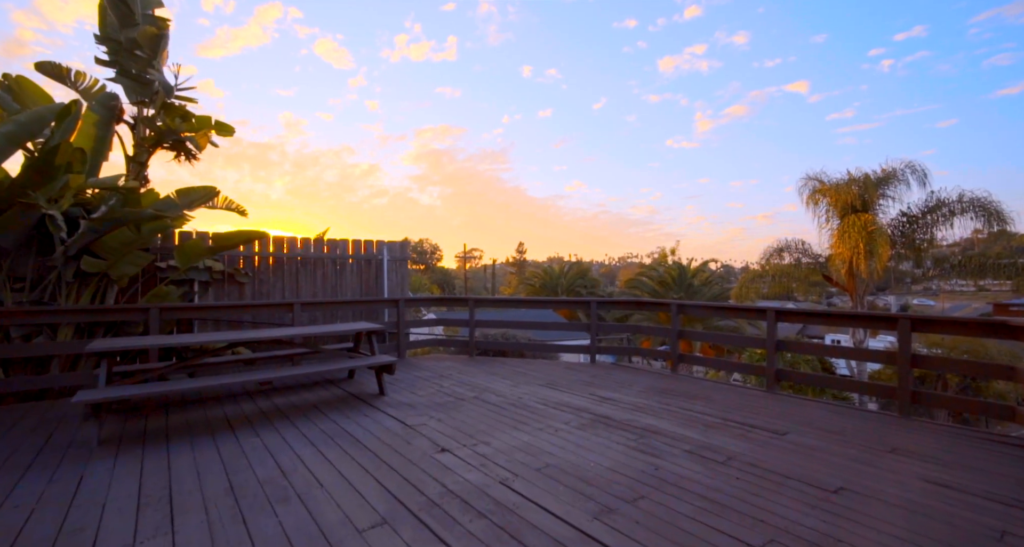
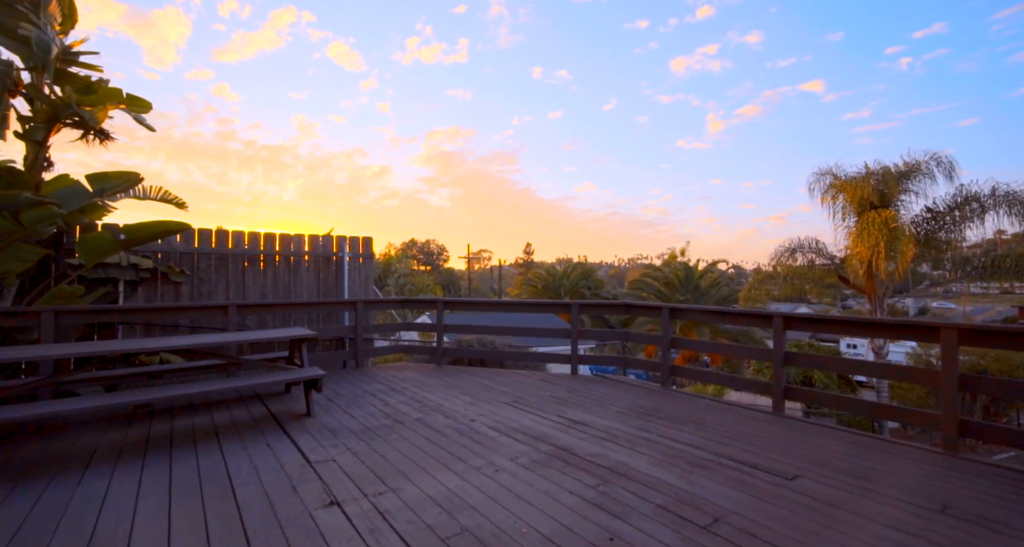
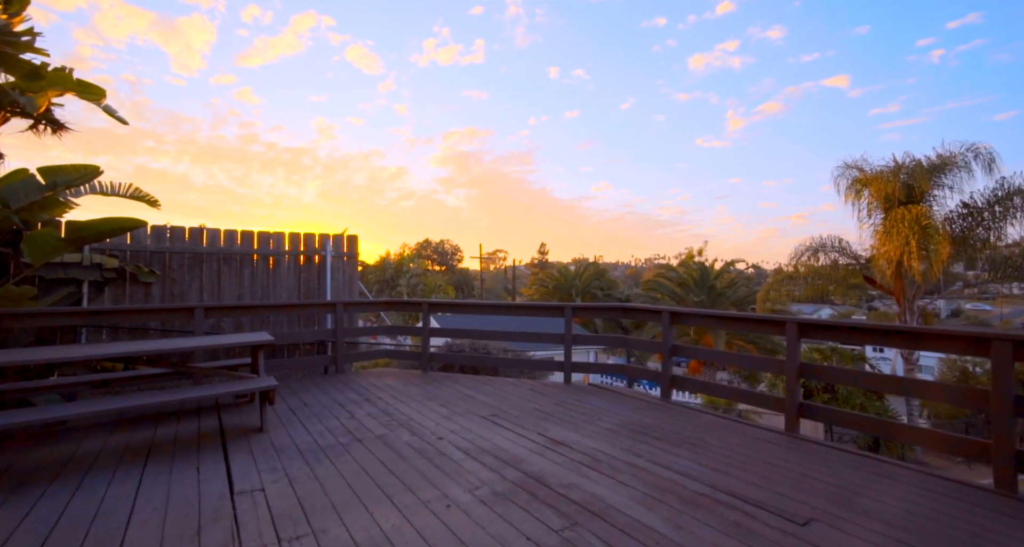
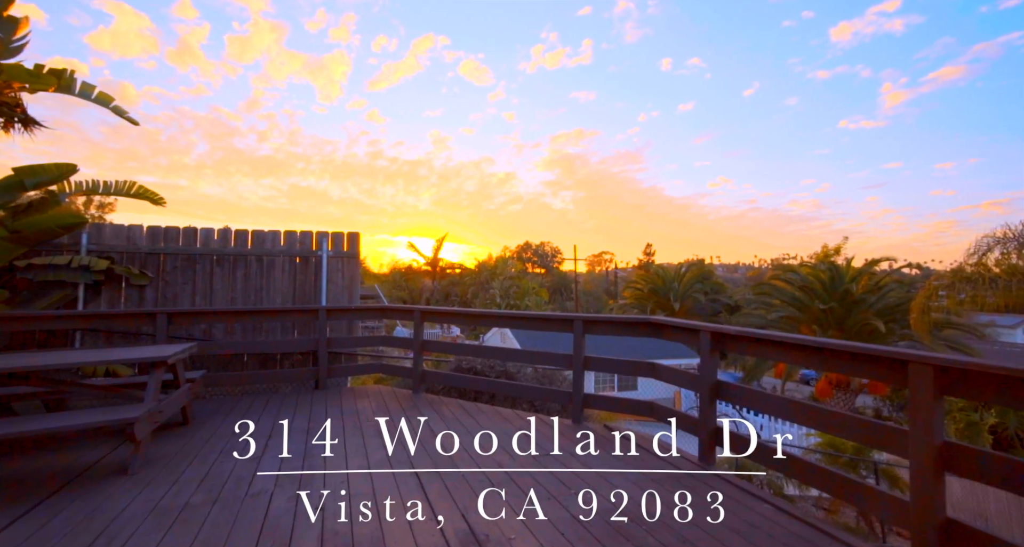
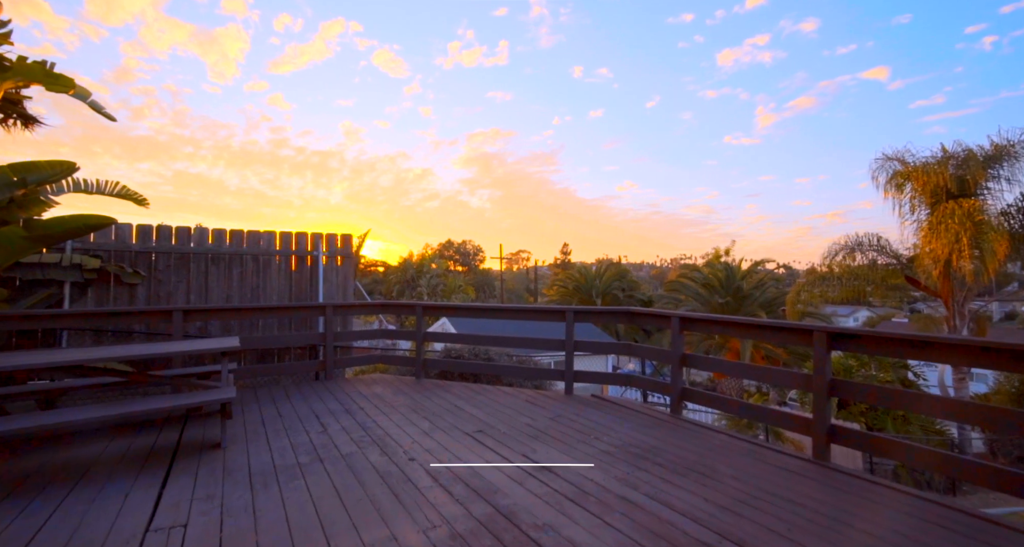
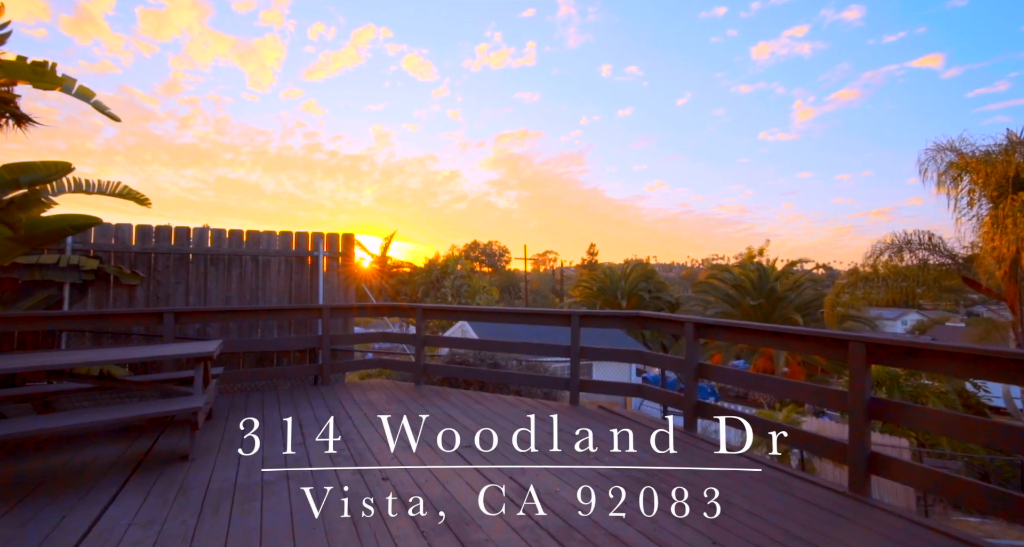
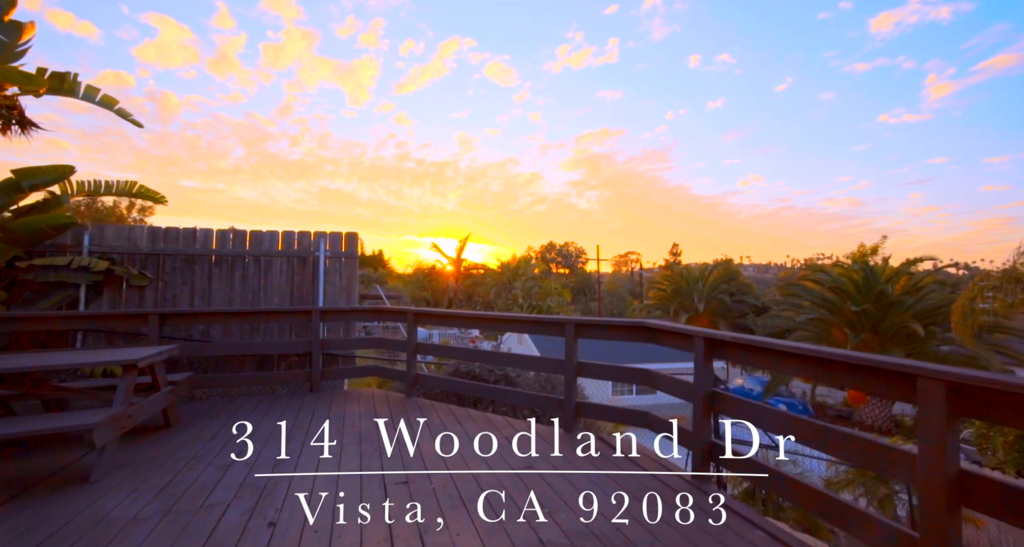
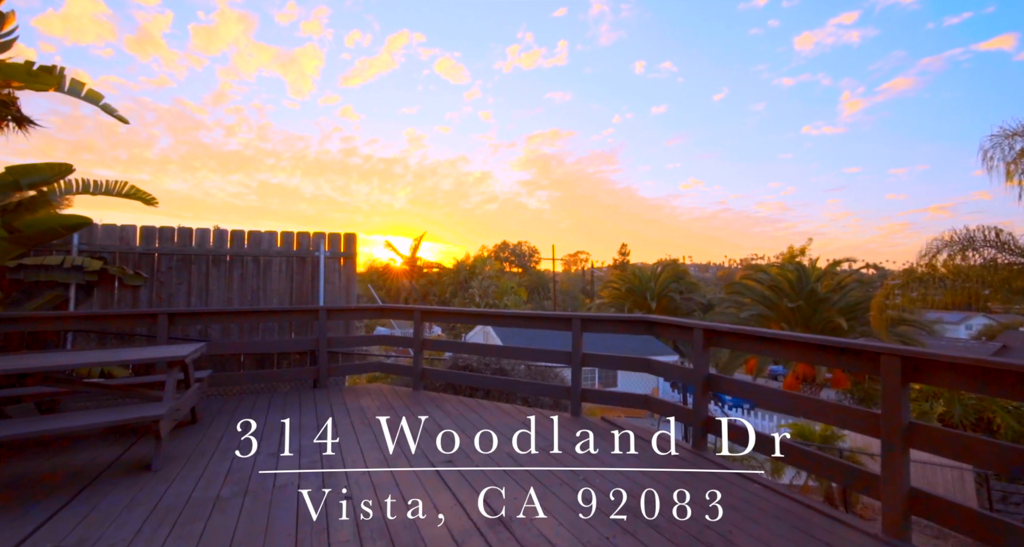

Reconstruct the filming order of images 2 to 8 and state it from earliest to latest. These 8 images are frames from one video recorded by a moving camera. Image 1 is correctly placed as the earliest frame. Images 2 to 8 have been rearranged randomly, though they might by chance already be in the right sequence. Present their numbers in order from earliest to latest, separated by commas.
2, 3, 5, 6, 8, 4, 7
